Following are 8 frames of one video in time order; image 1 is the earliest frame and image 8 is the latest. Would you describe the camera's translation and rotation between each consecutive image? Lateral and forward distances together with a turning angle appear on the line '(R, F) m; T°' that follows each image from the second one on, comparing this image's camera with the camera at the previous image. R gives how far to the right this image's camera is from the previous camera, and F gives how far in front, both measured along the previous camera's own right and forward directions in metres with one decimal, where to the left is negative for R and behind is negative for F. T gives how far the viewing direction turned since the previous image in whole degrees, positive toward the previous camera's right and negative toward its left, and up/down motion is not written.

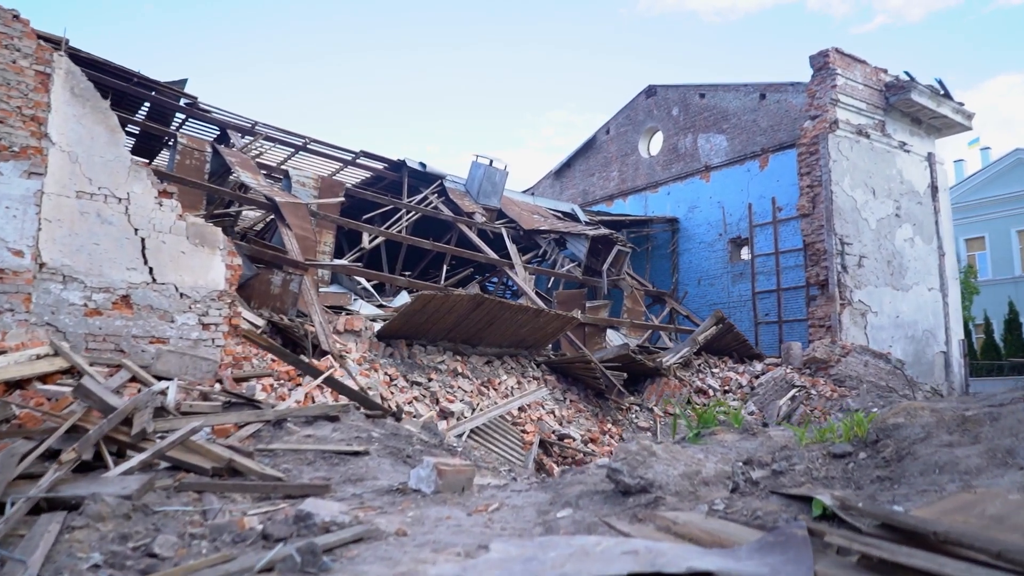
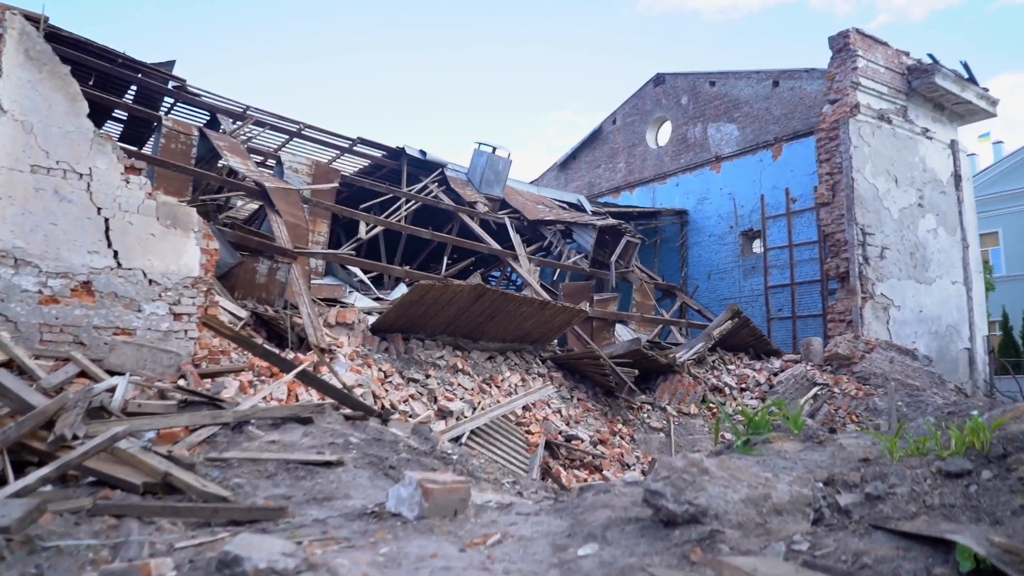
(0.0, +0.5) m; 0°
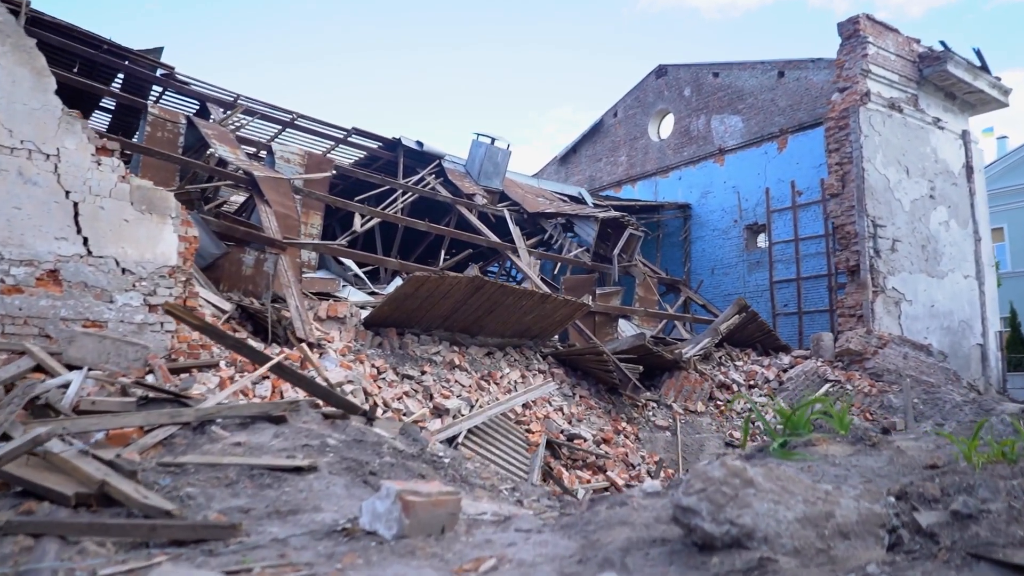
(0.0, +0.3) m; 0°
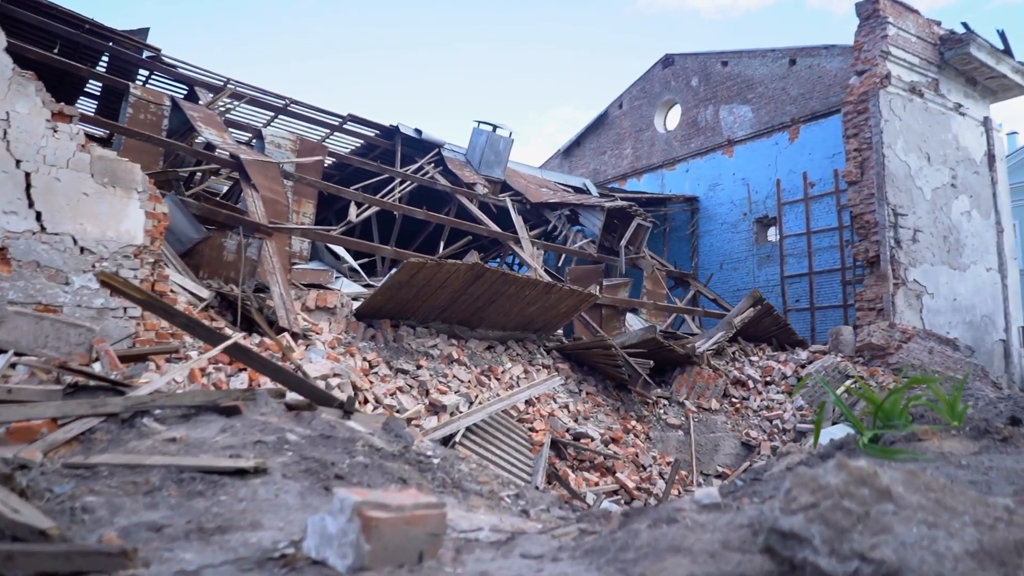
(0.0, +0.5) m; 0°
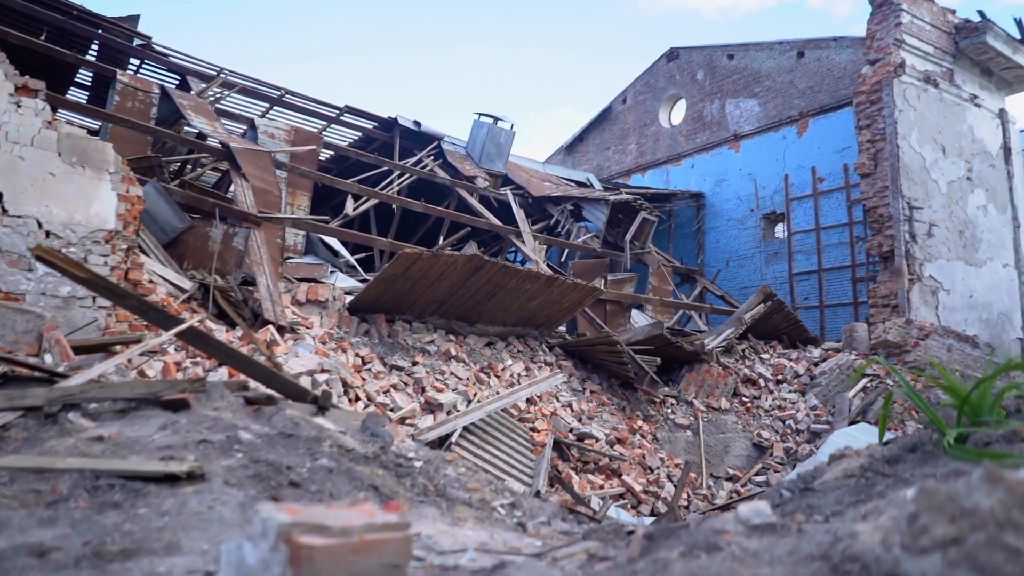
(0.0, +0.3) m; 0°
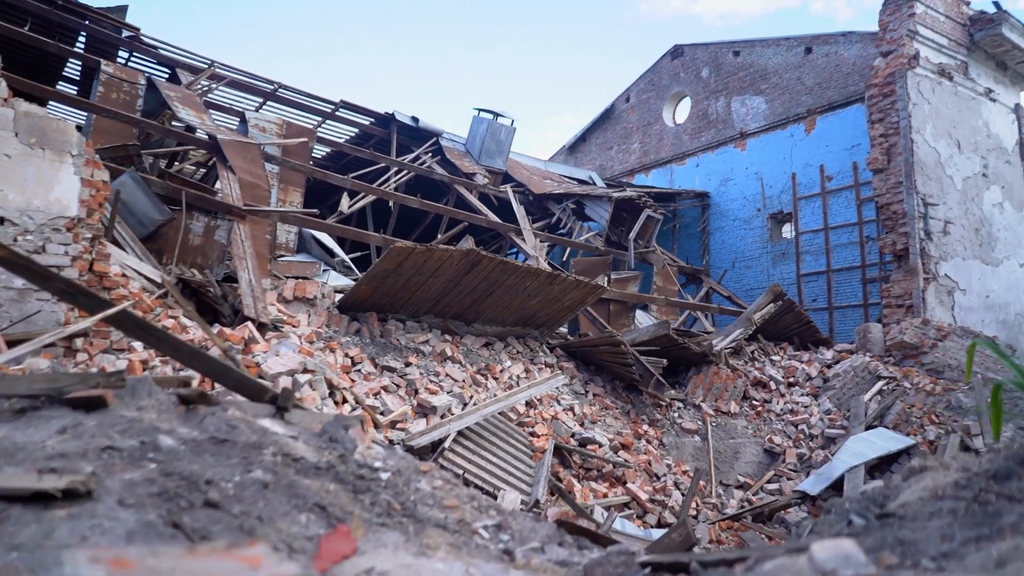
(0.0, +0.3) m; 0°
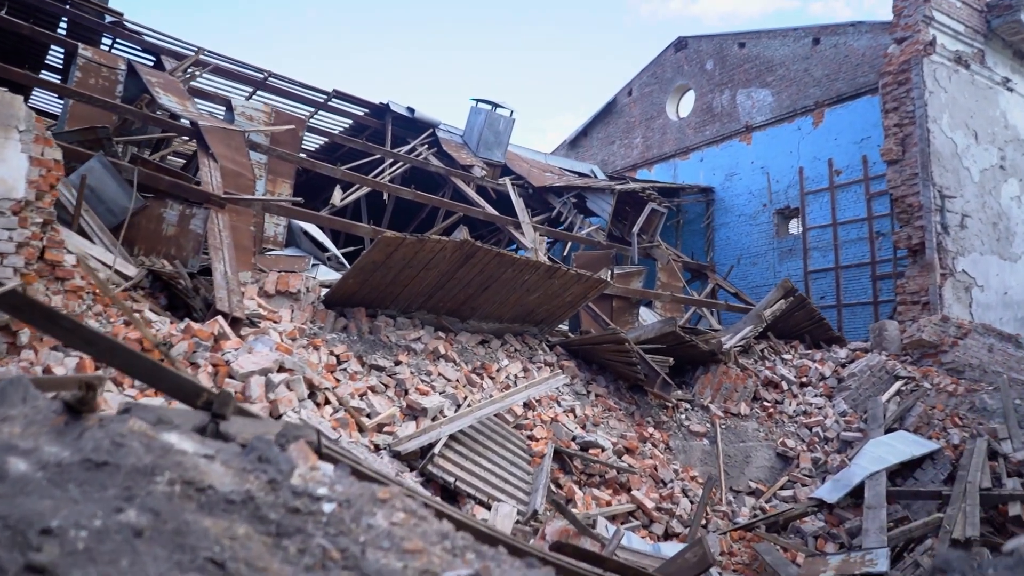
(0.0, +0.4) m; 0°
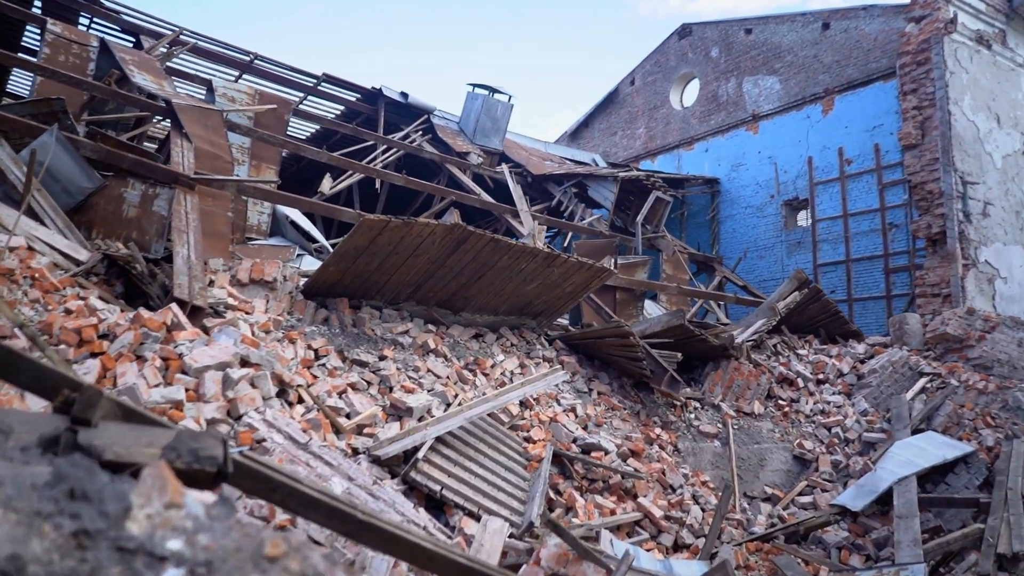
(0.0, +0.4) m; 0°
